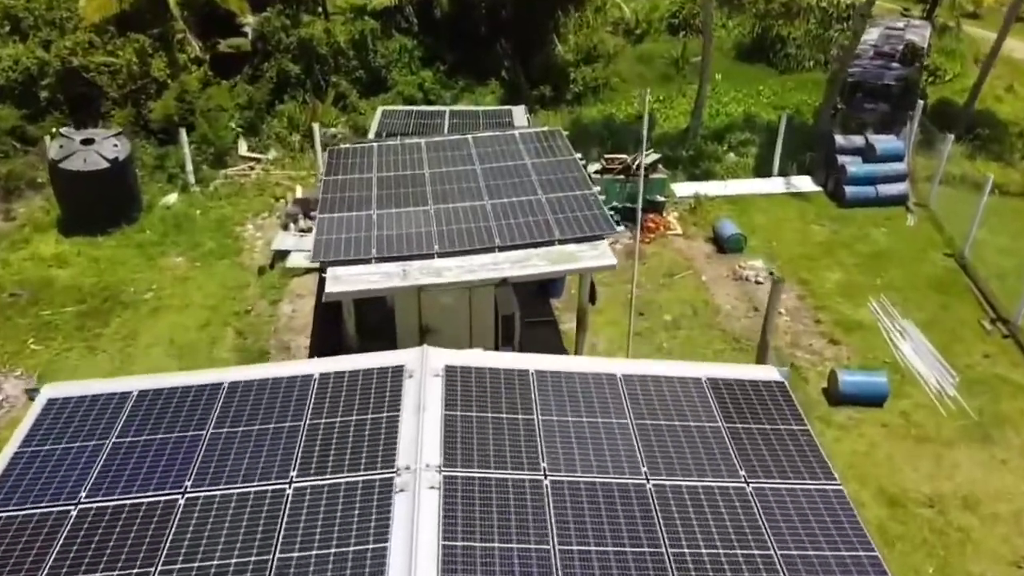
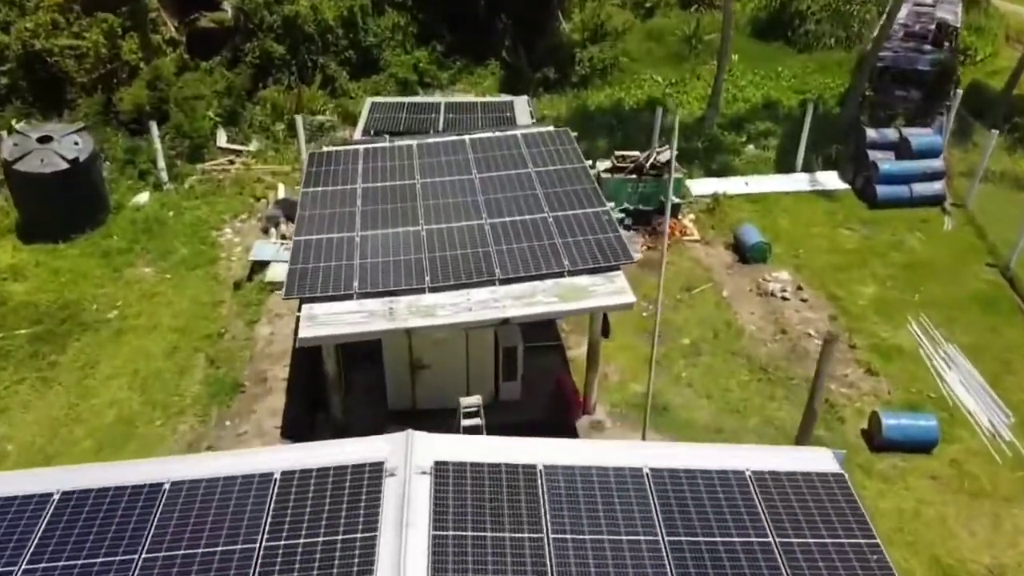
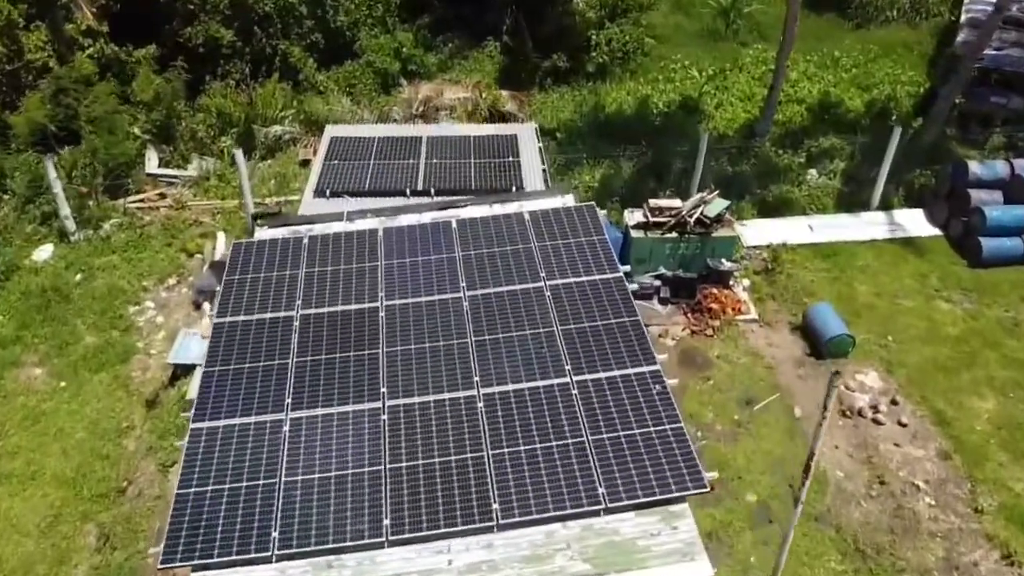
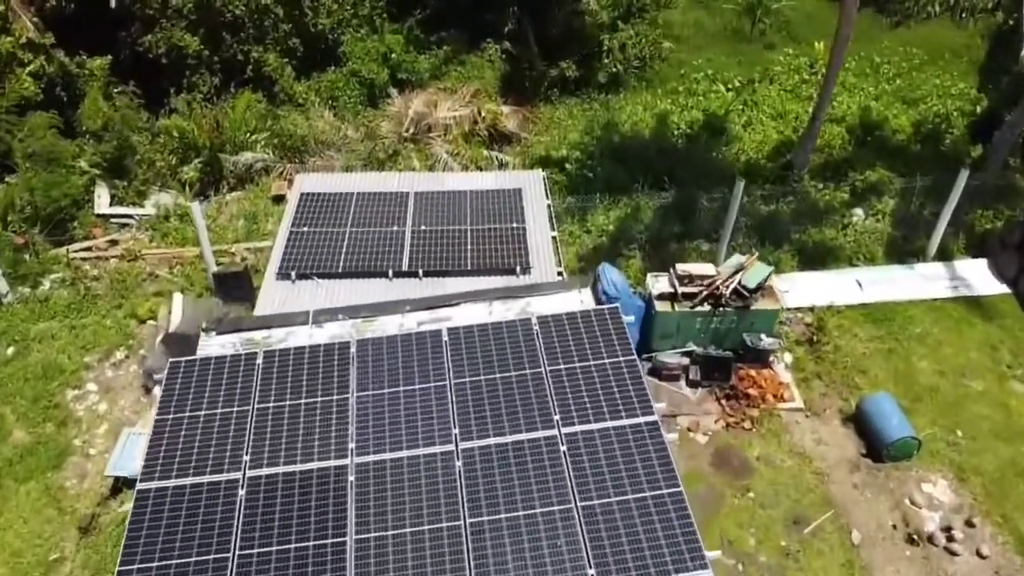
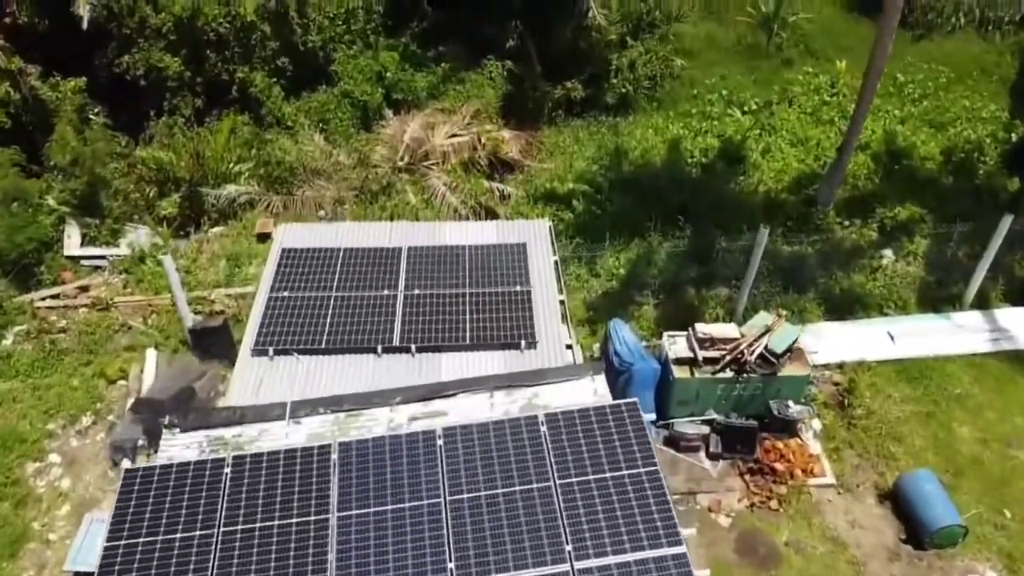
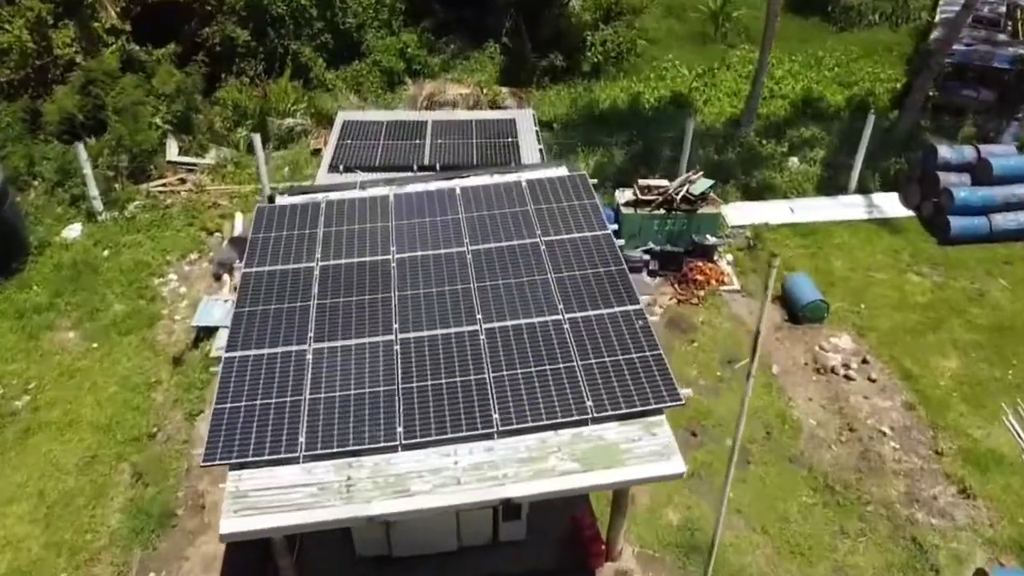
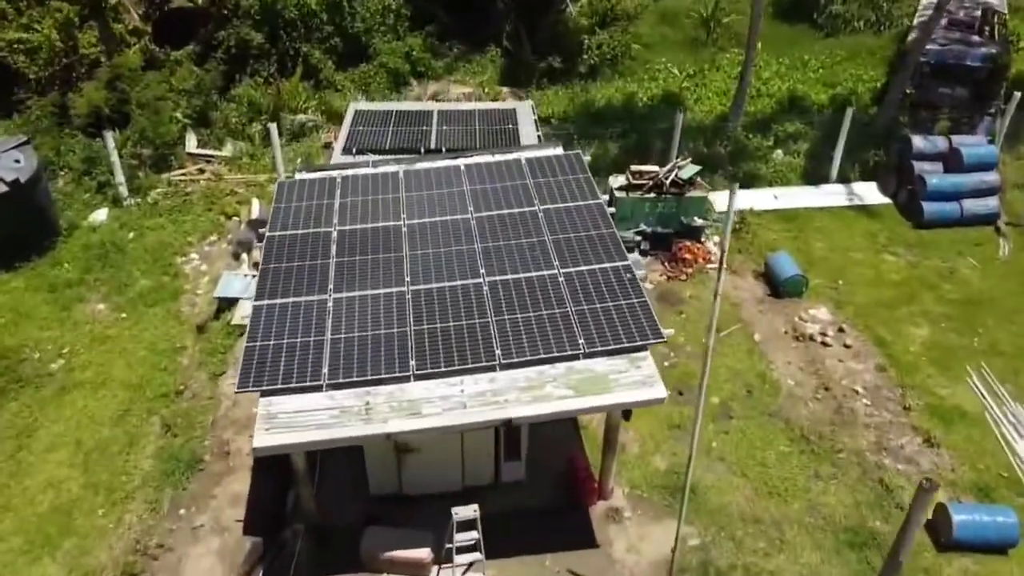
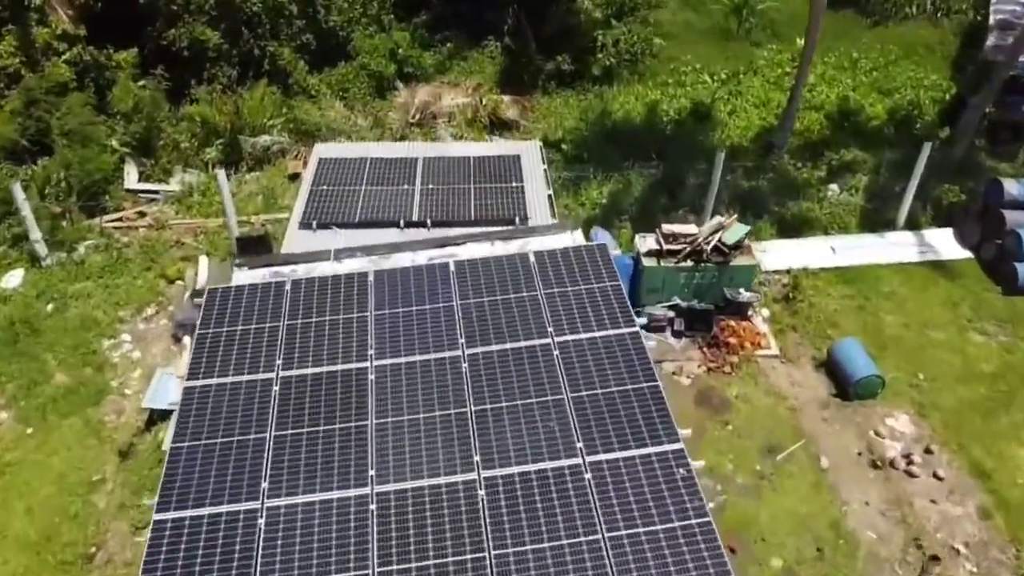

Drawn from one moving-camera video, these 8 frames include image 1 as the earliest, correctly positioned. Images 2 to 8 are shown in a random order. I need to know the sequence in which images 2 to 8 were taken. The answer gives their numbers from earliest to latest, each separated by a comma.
2, 7, 6, 3, 8, 4, 5
